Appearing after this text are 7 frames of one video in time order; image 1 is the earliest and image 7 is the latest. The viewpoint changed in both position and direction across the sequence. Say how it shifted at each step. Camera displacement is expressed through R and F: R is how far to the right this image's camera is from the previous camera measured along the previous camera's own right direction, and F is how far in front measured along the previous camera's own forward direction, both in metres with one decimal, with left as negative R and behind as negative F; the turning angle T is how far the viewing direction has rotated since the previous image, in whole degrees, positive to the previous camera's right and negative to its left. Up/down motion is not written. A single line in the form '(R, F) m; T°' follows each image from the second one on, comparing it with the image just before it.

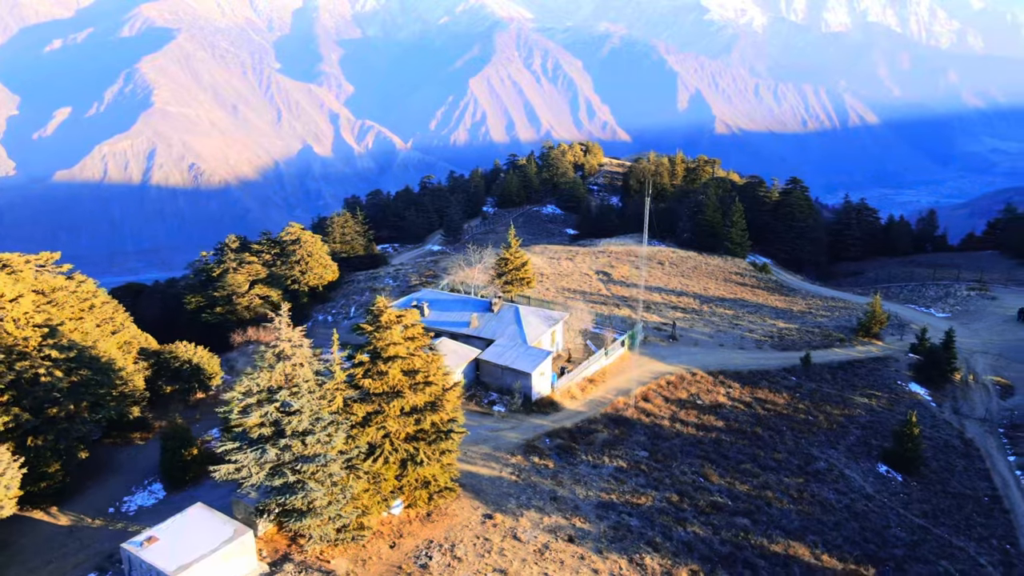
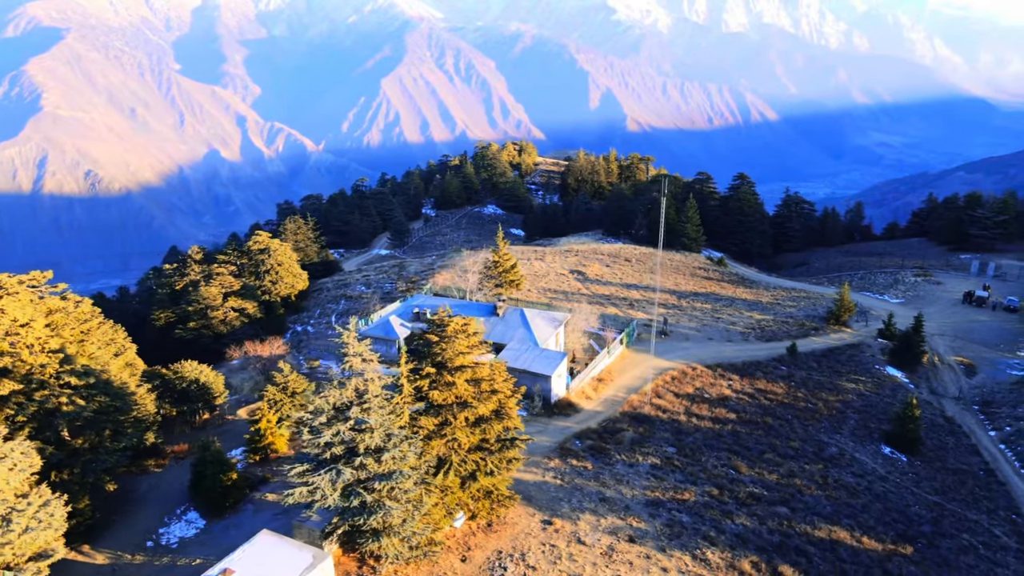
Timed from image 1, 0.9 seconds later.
(-3.7, +0.4) m; +6°
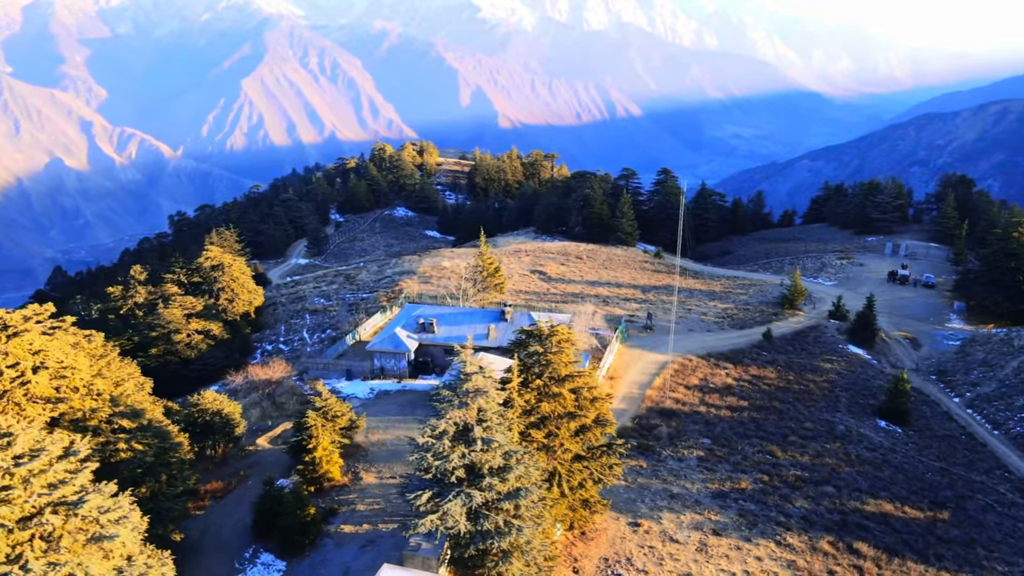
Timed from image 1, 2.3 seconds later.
(-5.5, +0.8) m; +9°
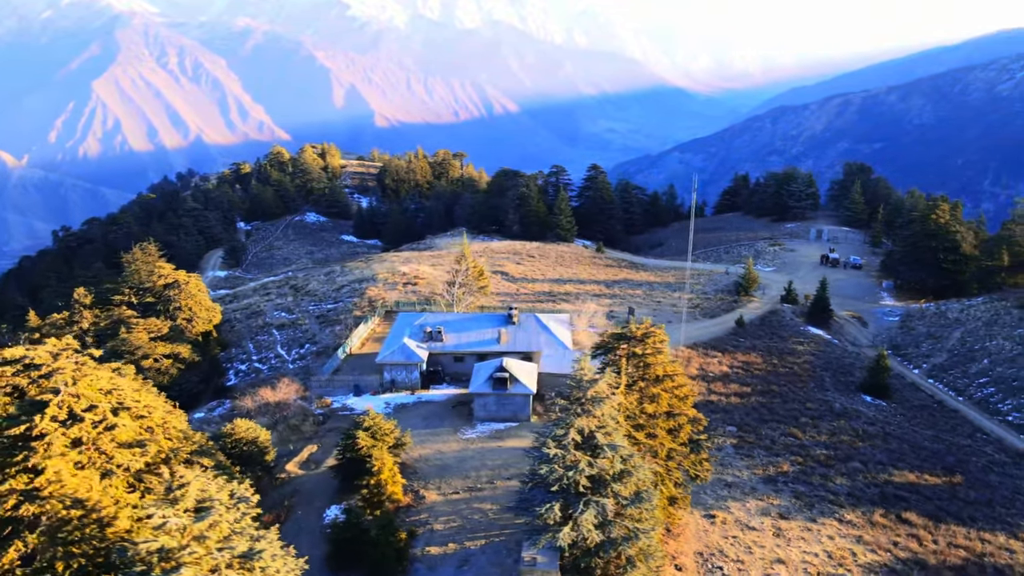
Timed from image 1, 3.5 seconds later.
(-5.1, +0.7) m; +9°
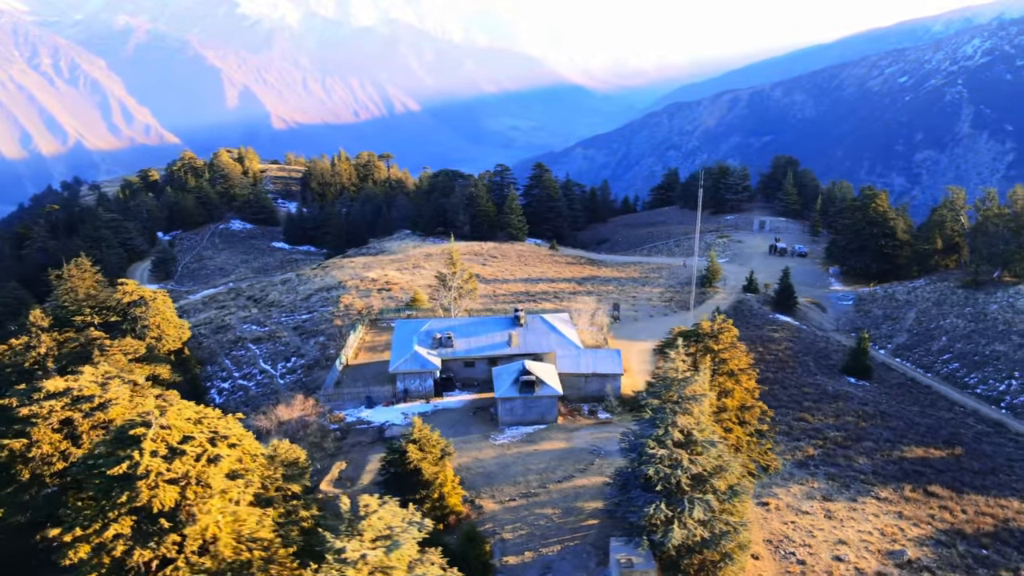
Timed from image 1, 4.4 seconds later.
(-4.1, +0.5) m; +7°
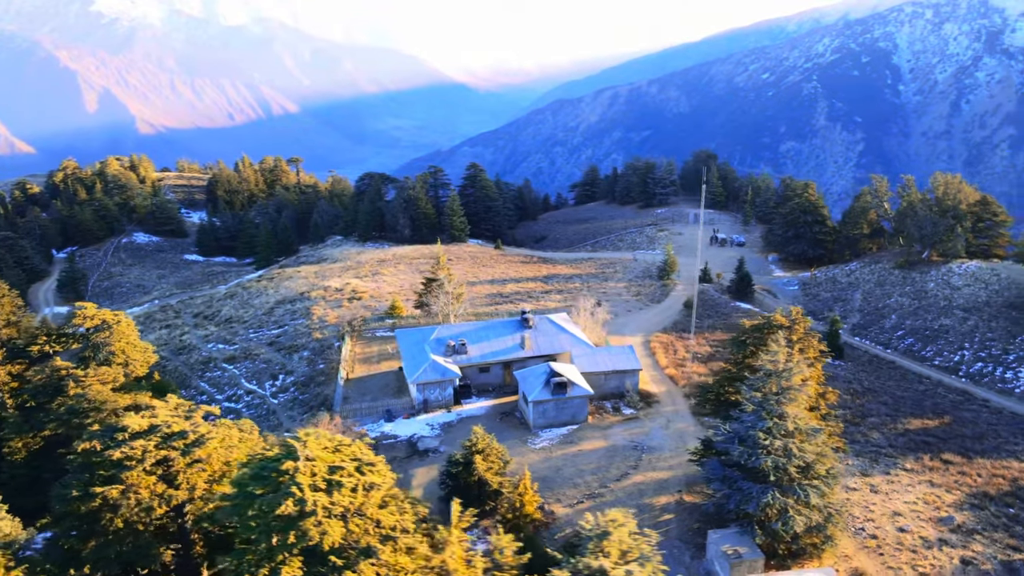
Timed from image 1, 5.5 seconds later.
(-4.8, +0.5) m; +8°
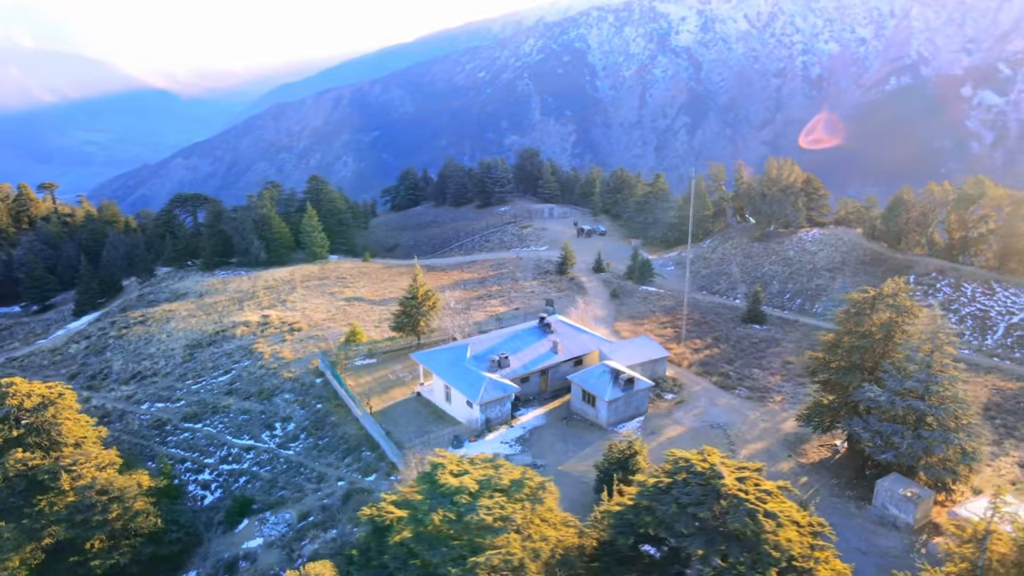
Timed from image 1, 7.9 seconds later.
(-11.3, +1.9) m; +19°
